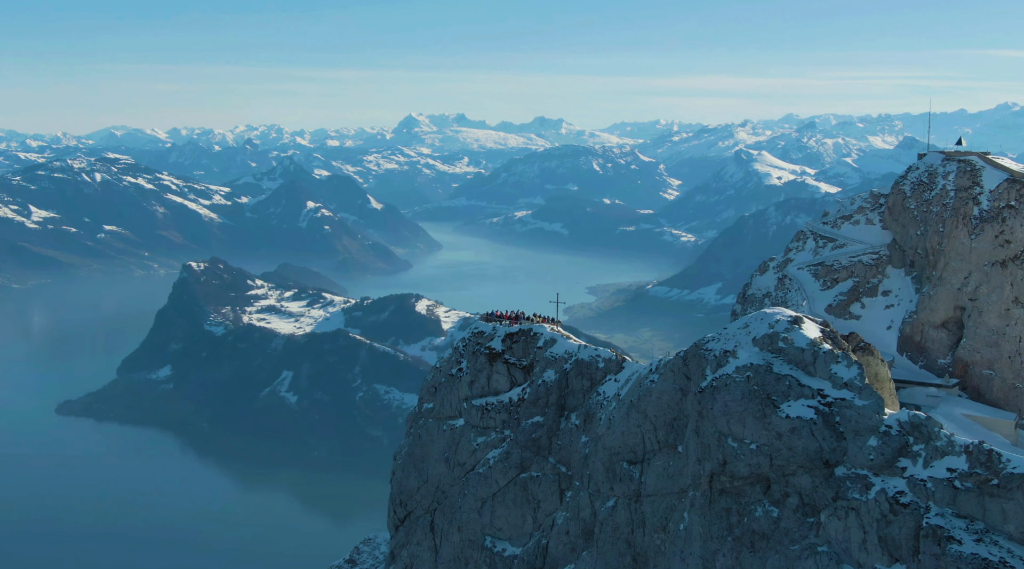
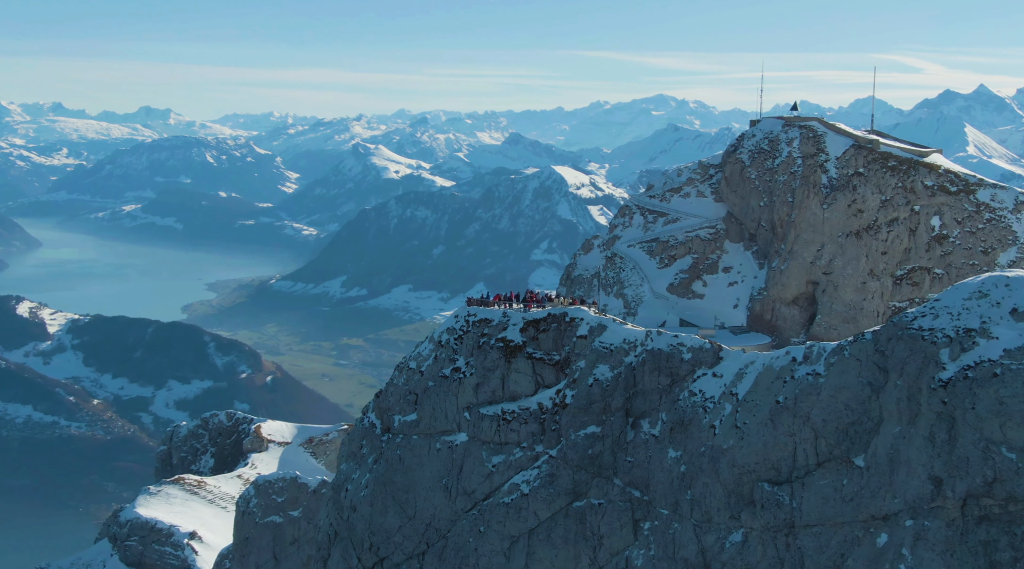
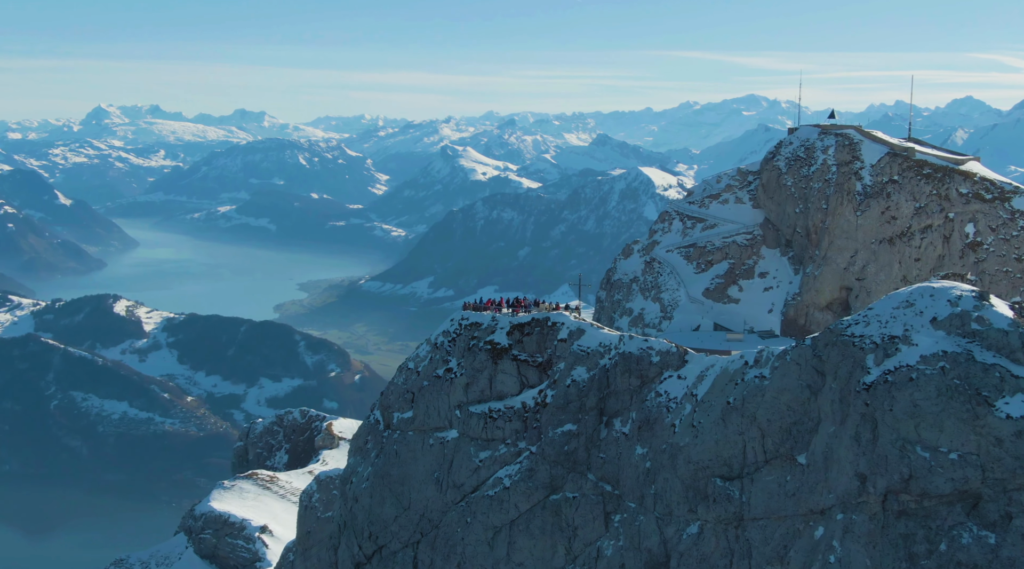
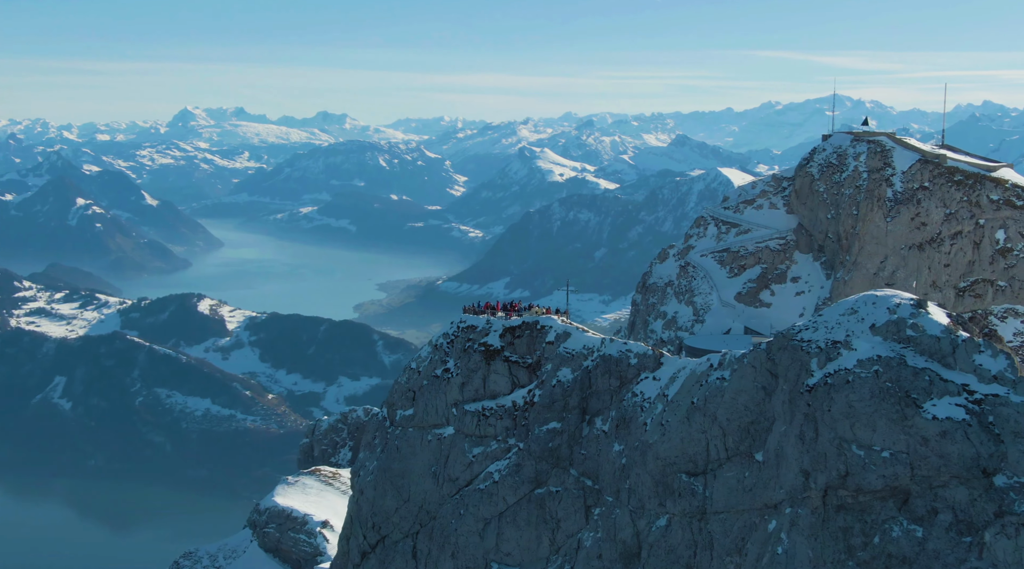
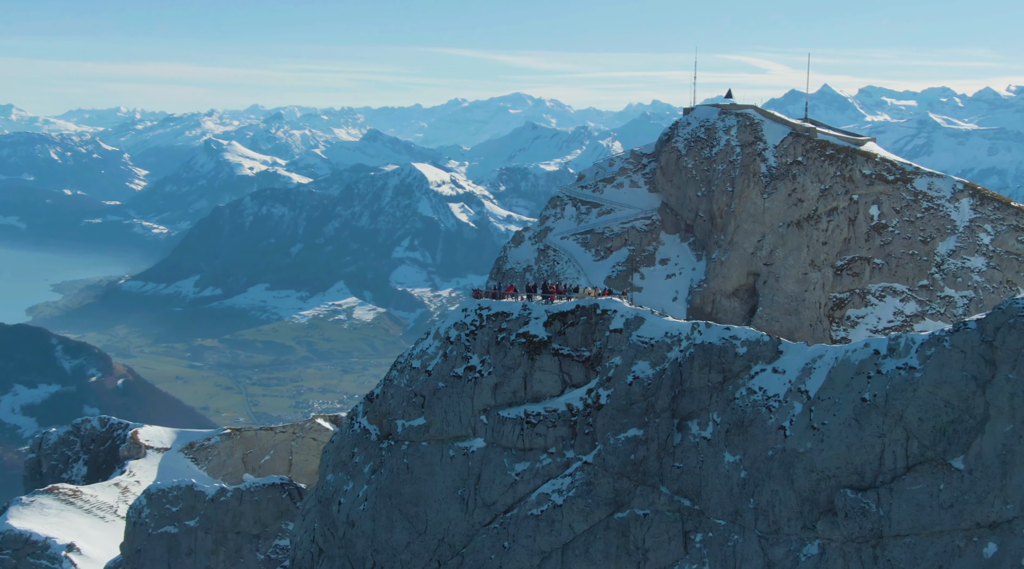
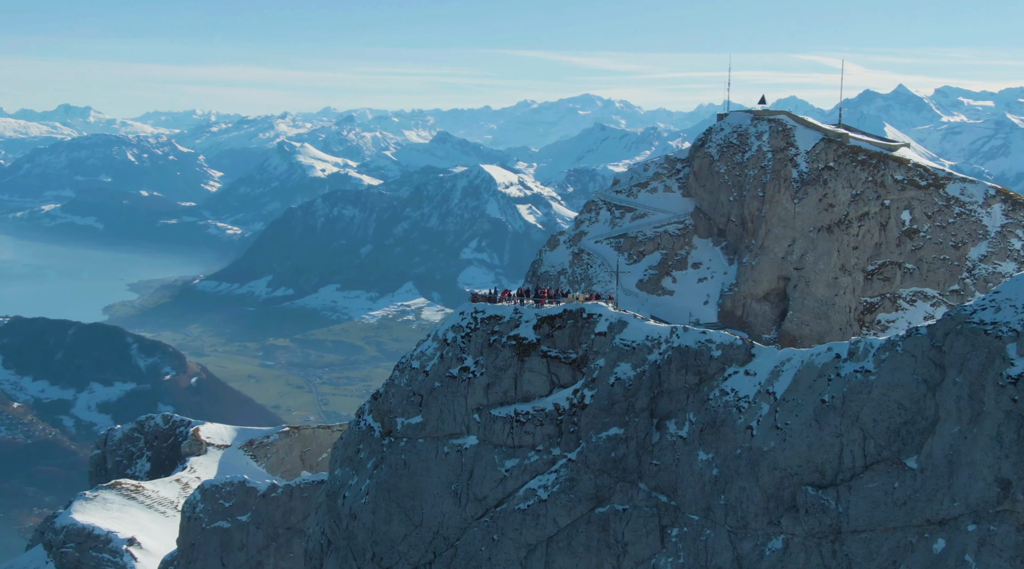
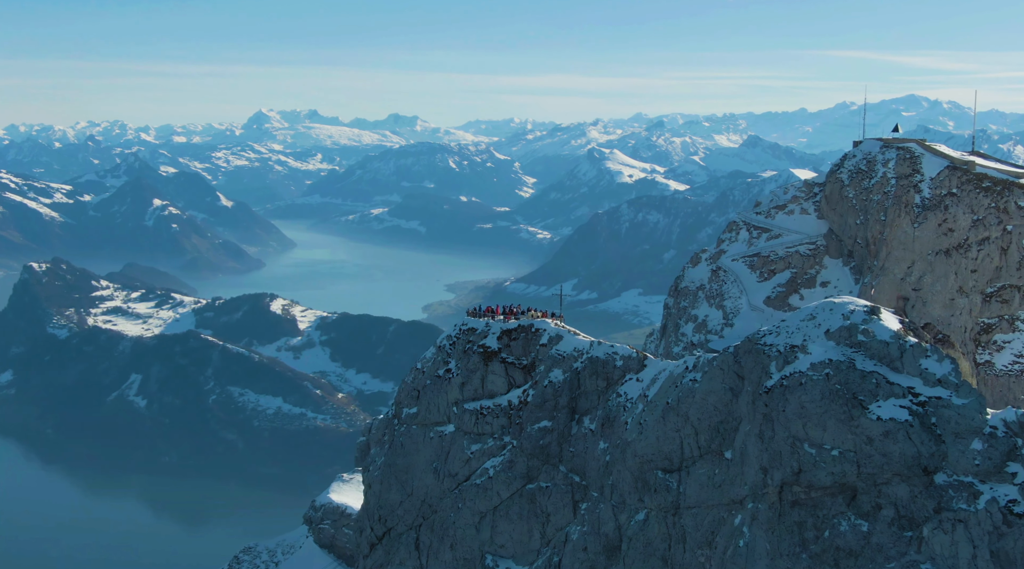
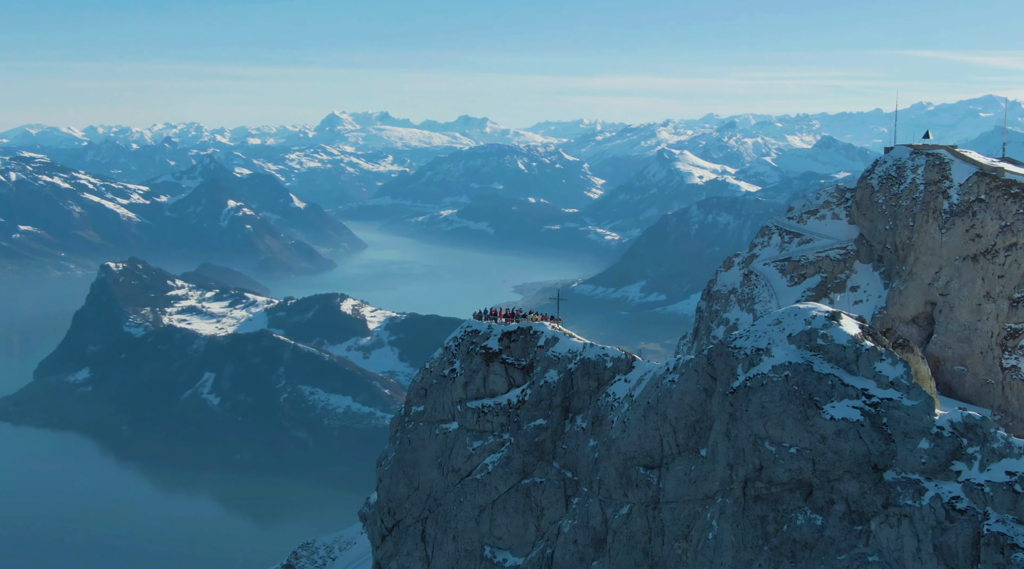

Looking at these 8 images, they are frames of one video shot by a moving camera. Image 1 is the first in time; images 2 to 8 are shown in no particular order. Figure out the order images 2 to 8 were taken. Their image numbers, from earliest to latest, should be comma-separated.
8, 7, 4, 3, 2, 6, 5
